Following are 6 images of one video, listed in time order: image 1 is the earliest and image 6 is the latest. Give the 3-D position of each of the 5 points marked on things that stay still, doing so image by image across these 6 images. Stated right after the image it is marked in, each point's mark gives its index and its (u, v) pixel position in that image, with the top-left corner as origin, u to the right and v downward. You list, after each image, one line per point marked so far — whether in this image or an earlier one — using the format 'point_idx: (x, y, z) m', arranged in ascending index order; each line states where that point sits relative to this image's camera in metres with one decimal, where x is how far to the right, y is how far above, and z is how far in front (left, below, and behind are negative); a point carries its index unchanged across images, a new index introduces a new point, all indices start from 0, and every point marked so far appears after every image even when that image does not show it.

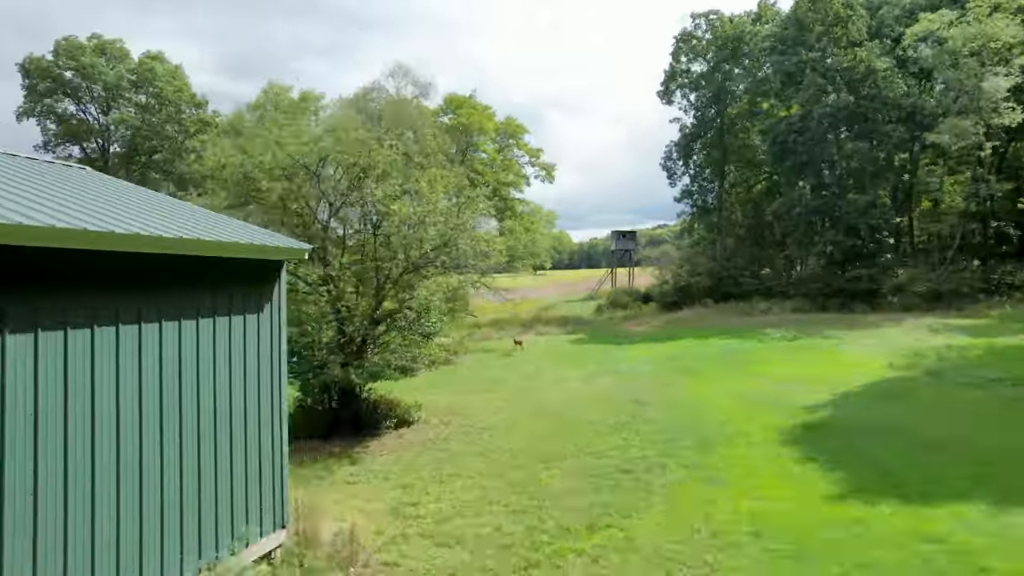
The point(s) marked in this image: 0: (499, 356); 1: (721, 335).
0: (-0.4, -1.8, +17.4) m
1: (+6.2, -1.4, +19.6) m
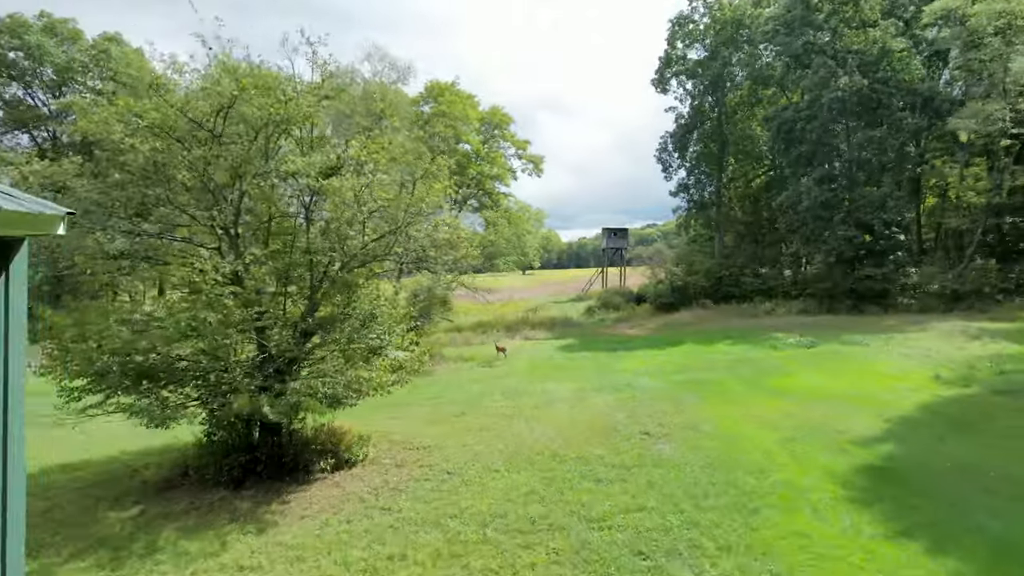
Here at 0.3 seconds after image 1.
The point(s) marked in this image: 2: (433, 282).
0: (-0.8, -1.8, +15.3) m
1: (+5.7, -1.4, +17.6) m
2: (-2.0, +0.1, +15.1) m
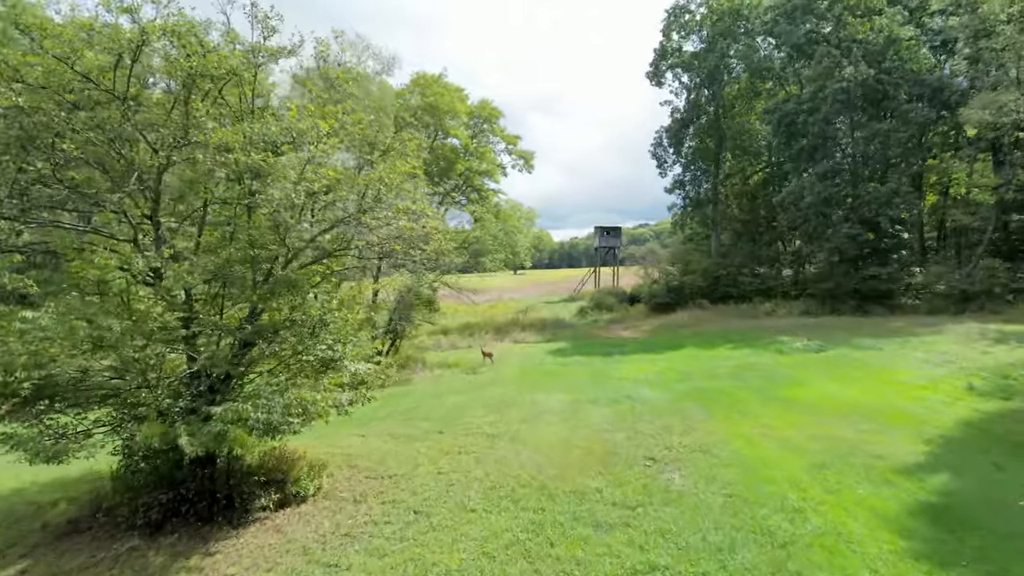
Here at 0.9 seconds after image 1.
0: (-1.1, -1.8, +14.1) m
1: (+5.4, -1.4, +16.6) m
2: (-2.3, +0.1, +13.9) m
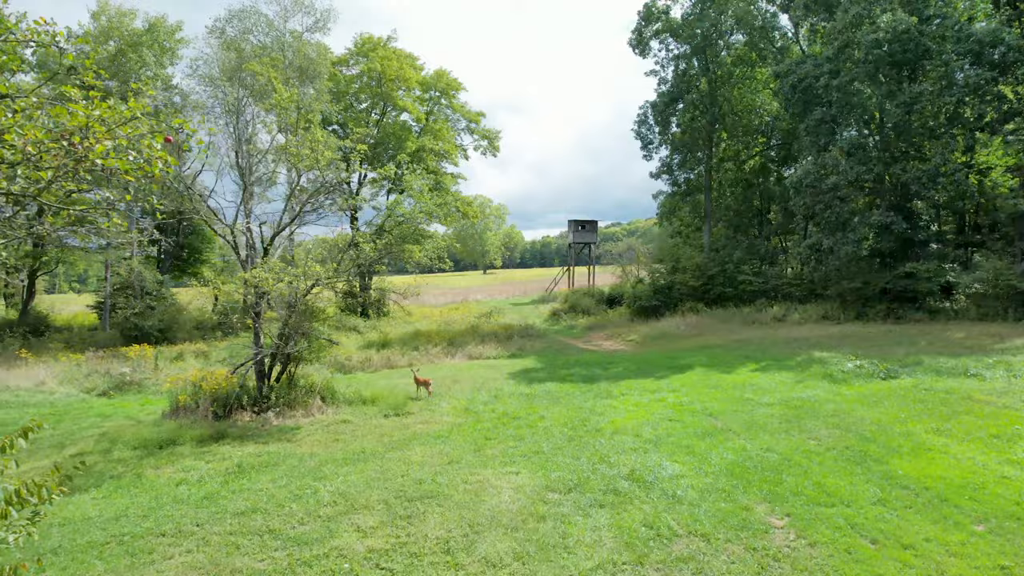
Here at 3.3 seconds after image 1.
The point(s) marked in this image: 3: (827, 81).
0: (-1.9, -1.8, +9.7) m
1: (+4.4, -1.4, +12.4) m
2: (-3.1, +0.1, +9.4) m
3: (+9.0, +5.9, +18.9) m
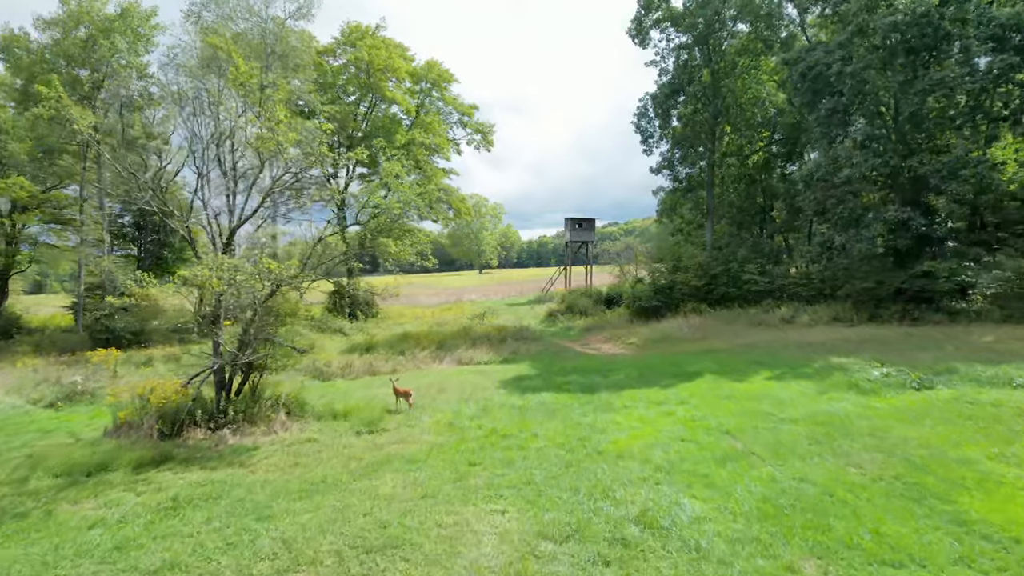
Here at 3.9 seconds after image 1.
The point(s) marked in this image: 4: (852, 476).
0: (-2.1, -1.8, +8.5) m
1: (+4.3, -1.4, +11.3) m
2: (-3.2, +0.1, +8.3) m
3: (+8.8, +5.9, +17.8) m
4: (+3.0, -1.7, +5.8) m
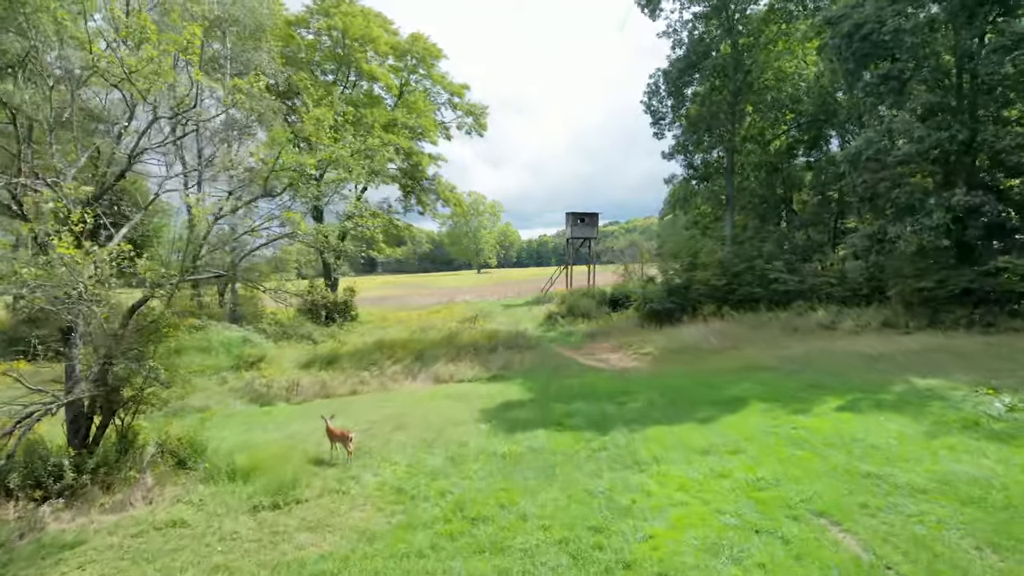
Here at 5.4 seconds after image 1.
0: (-2.2, -1.8, +5.7) m
1: (+4.1, -1.4, +8.4) m
2: (-3.4, +0.1, +5.4) m
3: (+8.6, +5.9, +15.0) m
4: (+2.8, -1.7, +2.9) m
